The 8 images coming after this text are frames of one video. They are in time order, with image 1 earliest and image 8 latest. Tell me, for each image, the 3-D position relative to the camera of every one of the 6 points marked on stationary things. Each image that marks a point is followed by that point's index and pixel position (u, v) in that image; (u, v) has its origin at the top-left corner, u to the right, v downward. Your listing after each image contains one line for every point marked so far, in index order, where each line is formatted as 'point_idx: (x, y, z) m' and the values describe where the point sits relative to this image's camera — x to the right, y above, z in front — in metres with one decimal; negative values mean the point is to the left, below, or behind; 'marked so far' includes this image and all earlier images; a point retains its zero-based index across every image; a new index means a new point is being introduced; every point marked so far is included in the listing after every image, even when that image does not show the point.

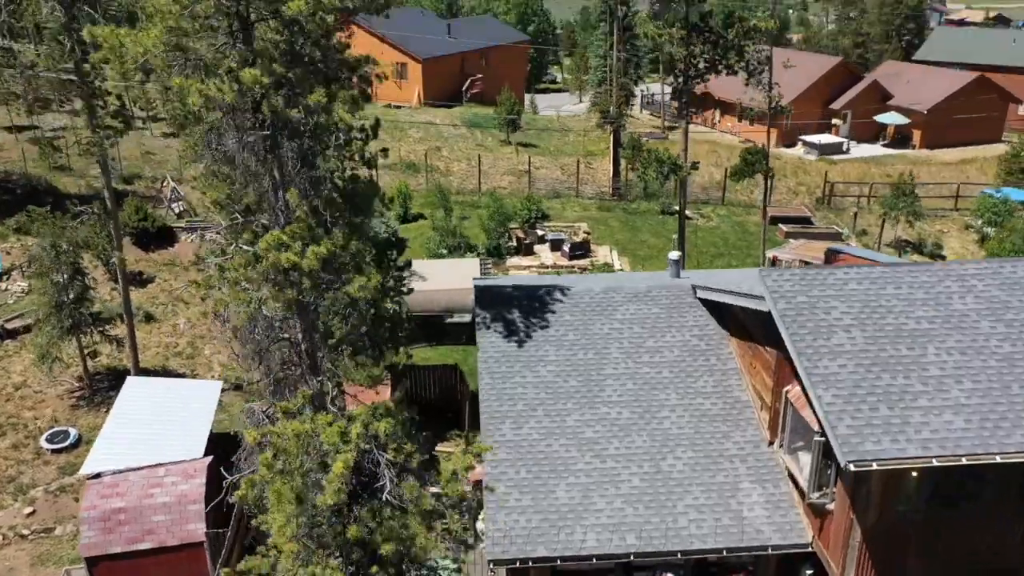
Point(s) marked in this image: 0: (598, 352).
0: (+1.5, -1.1, +14.0) m
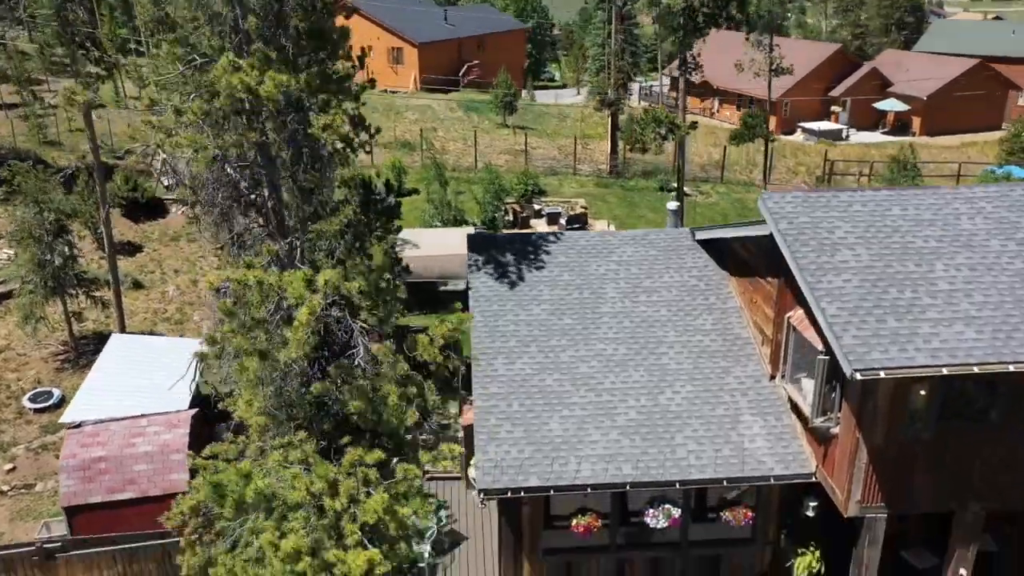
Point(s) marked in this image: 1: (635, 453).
0: (+1.3, -0.1, +13.5) m
1: (+1.7, -2.2, +11.0) m
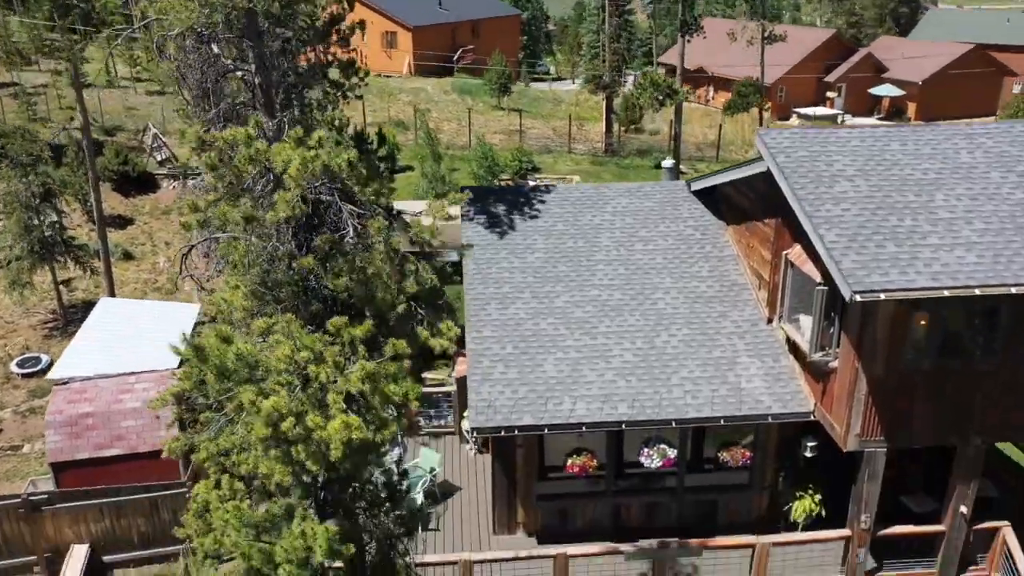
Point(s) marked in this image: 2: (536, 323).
0: (+1.2, +0.8, +13.3) m
1: (+1.6, -1.4, +10.8) m
2: (+0.3, -0.5, +11.9) m
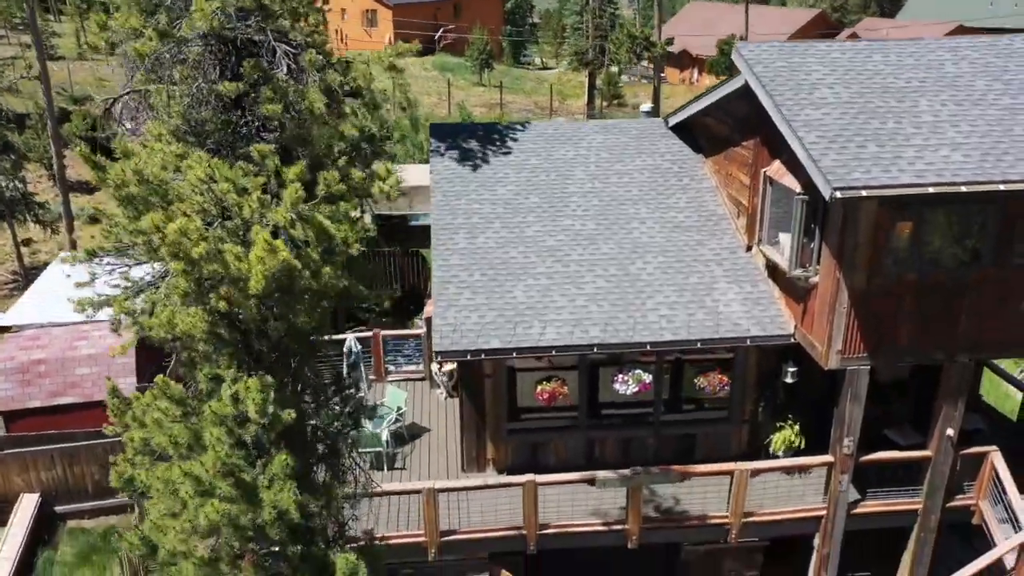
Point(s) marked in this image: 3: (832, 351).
0: (+0.8, +1.8, +12.8) m
1: (+1.2, -0.4, +10.3) m
2: (-0.1, +0.5, +11.4) m
3: (+3.6, -0.7, +9.3) m
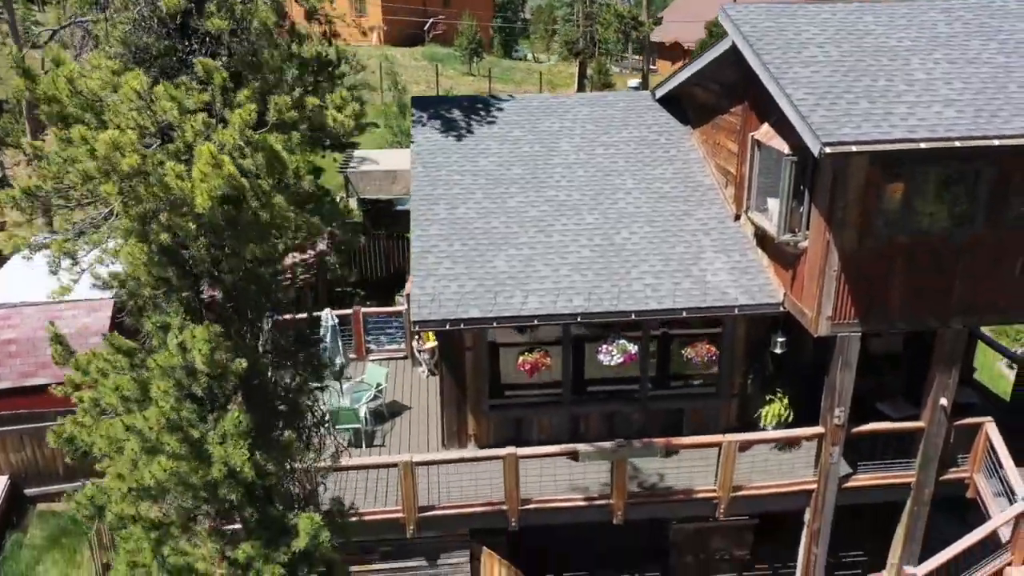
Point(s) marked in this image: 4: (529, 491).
0: (+0.5, +2.2, +12.5) m
1: (+0.9, 0.0, +10.0) m
2: (-0.3, +0.9, +11.0) m
3: (+3.4, -0.3, +9.0) m
4: (+0.2, -2.5, +9.9) m
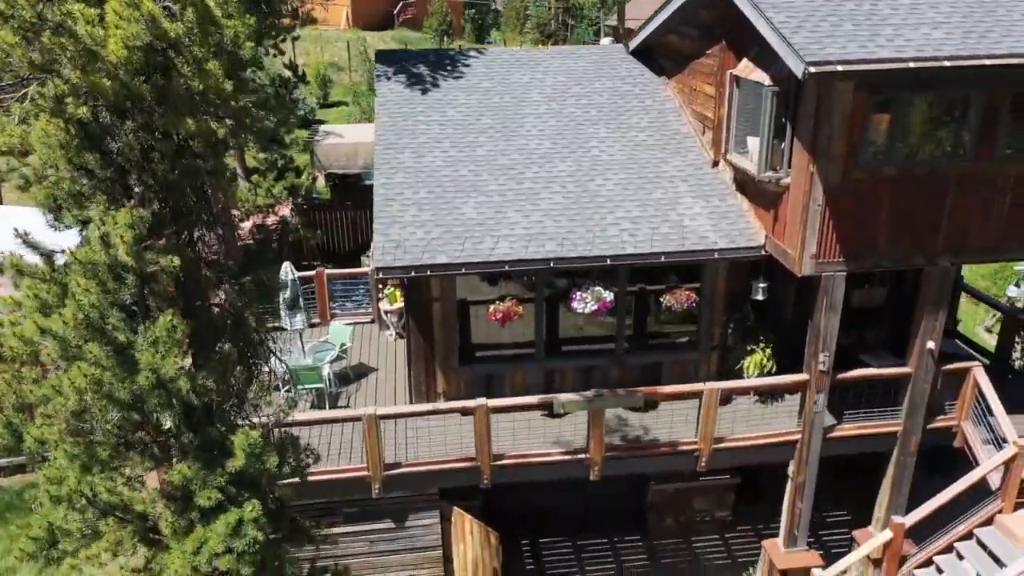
0: (+0.1, +2.8, +12.0) m
1: (+0.6, +0.7, +9.6) m
2: (-0.7, +1.5, +10.5) m
3: (+3.1, +0.3, +8.6) m
4: (-0.1, -1.8, +9.4) m
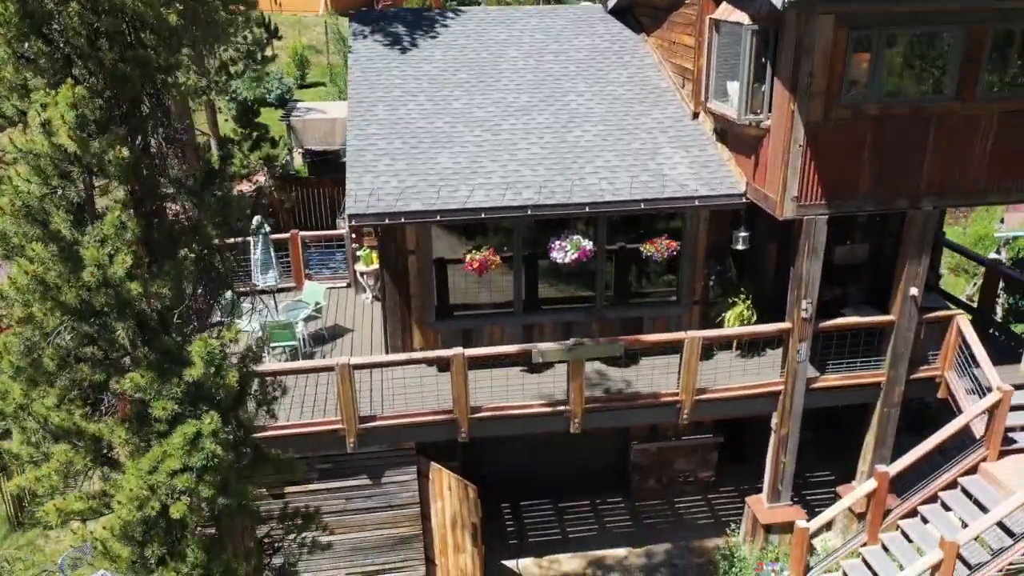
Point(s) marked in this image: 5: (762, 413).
0: (-0.3, +3.4, +11.8) m
1: (+0.3, +1.2, +9.3) m
2: (-1.0, +2.1, +10.3) m
3: (+2.8, +0.9, +8.4) m
4: (-0.4, -1.3, +9.1) m
5: (+3.0, -1.5, +9.6) m
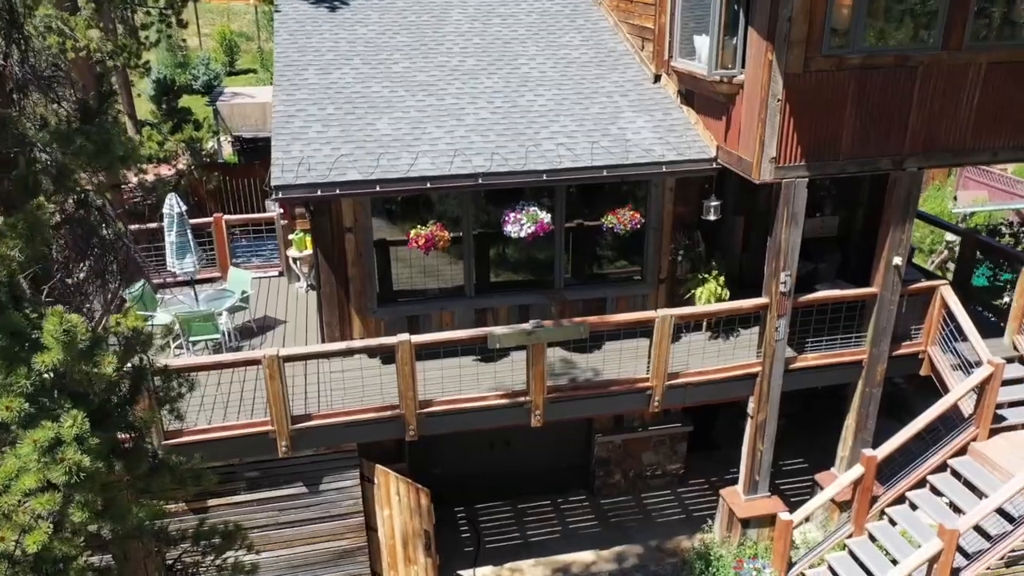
0: (-1.0, +3.6, +10.8) m
1: (-0.2, +1.4, +8.4) m
2: (-1.6, +2.3, +9.2) m
3: (+2.4, +1.2, +7.6) m
4: (-0.8, -1.1, +8.2) m
5: (+2.5, -1.2, +8.9) m
